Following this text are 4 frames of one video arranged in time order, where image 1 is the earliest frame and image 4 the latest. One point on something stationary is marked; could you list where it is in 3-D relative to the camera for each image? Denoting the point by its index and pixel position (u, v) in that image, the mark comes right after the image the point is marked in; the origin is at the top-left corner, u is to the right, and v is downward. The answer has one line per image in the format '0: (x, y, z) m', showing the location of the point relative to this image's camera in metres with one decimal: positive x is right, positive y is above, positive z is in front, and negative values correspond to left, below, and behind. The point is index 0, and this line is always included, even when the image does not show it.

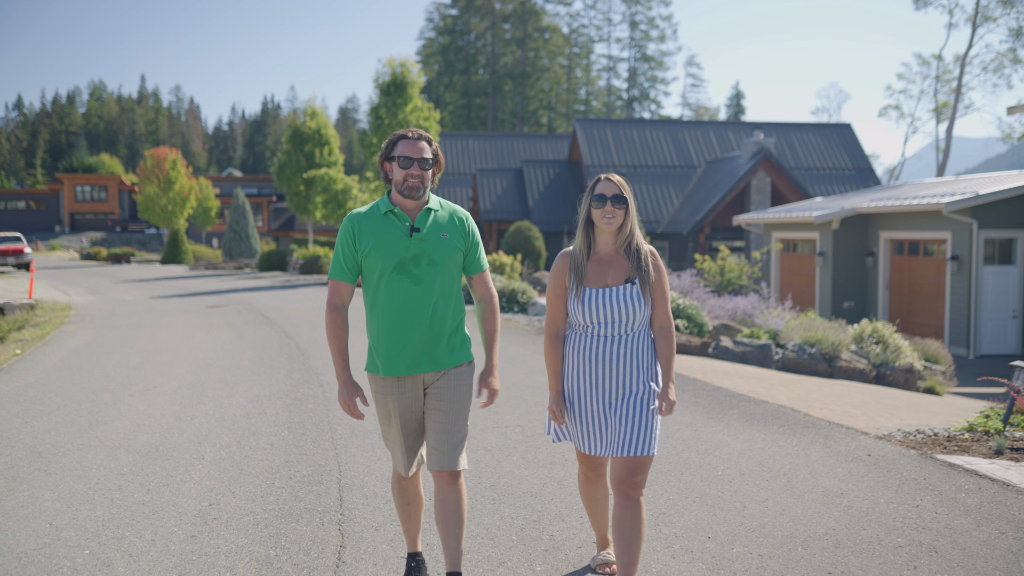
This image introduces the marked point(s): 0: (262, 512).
0: (-1.6, -1.4, +4.8) m
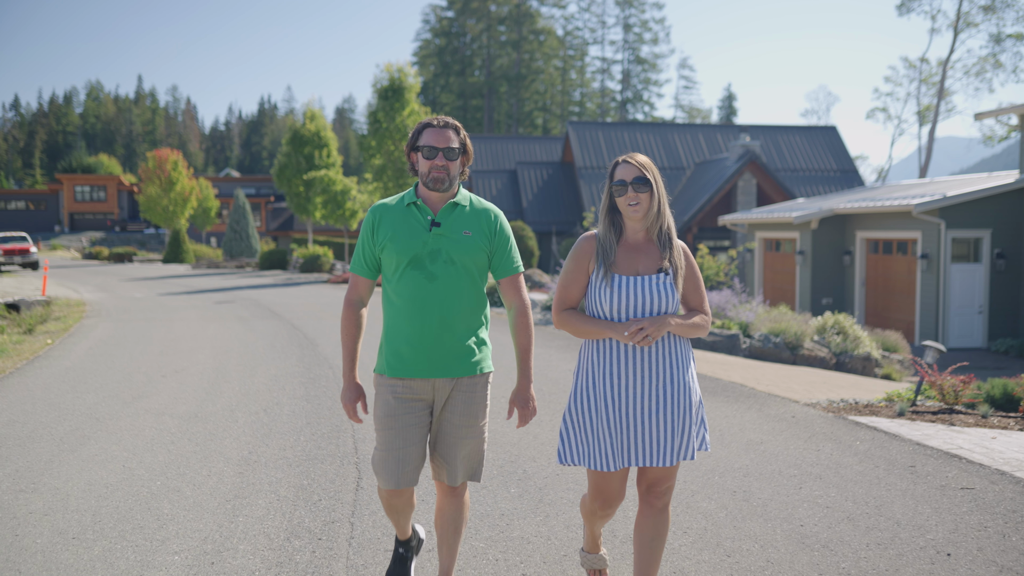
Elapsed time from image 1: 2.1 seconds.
0: (-1.7, -1.3, +5.9) m
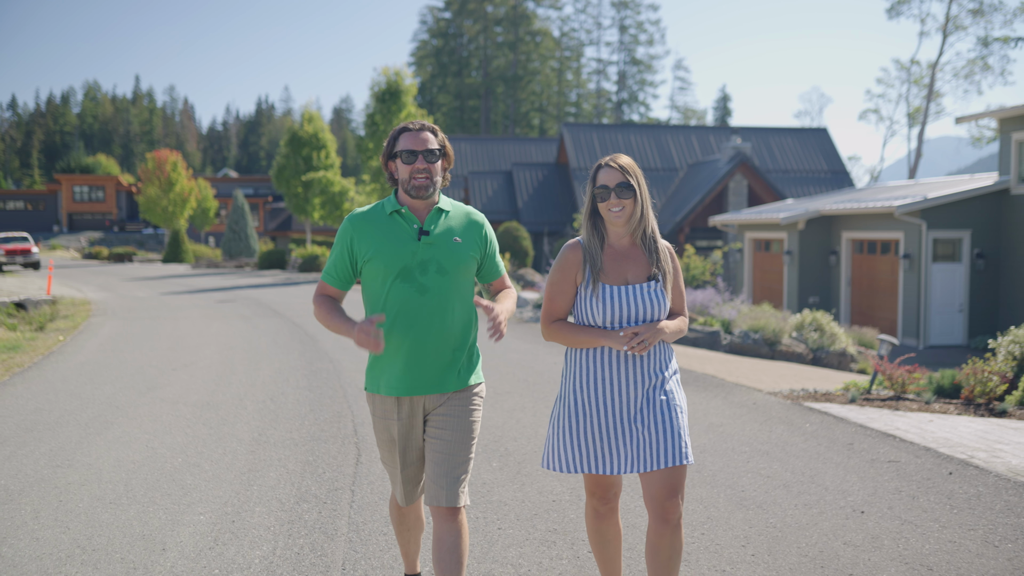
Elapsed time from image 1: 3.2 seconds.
0: (-1.8, -1.3, +6.6) m
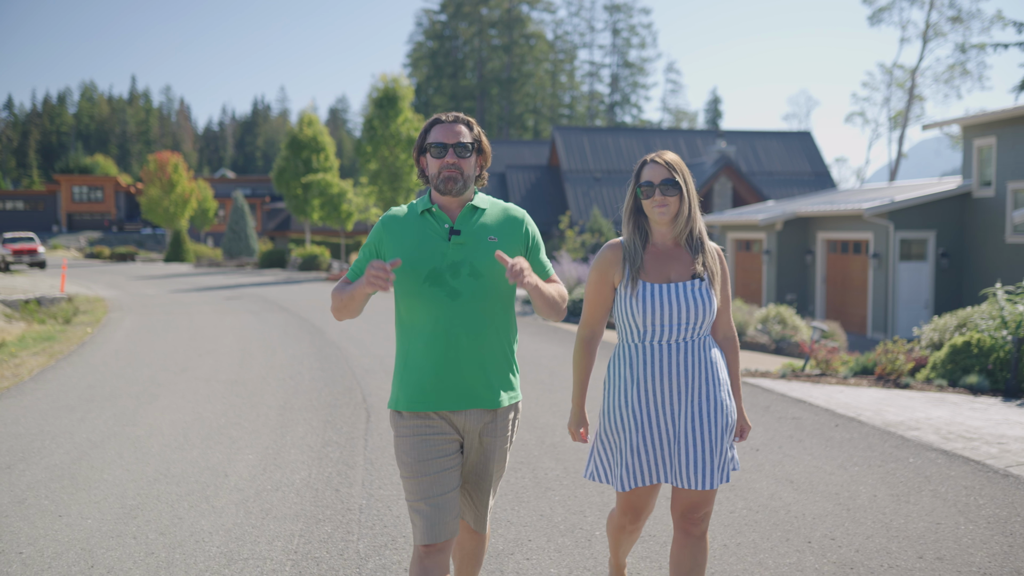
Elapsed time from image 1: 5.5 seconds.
0: (-2.0, -1.2, +7.9) m
